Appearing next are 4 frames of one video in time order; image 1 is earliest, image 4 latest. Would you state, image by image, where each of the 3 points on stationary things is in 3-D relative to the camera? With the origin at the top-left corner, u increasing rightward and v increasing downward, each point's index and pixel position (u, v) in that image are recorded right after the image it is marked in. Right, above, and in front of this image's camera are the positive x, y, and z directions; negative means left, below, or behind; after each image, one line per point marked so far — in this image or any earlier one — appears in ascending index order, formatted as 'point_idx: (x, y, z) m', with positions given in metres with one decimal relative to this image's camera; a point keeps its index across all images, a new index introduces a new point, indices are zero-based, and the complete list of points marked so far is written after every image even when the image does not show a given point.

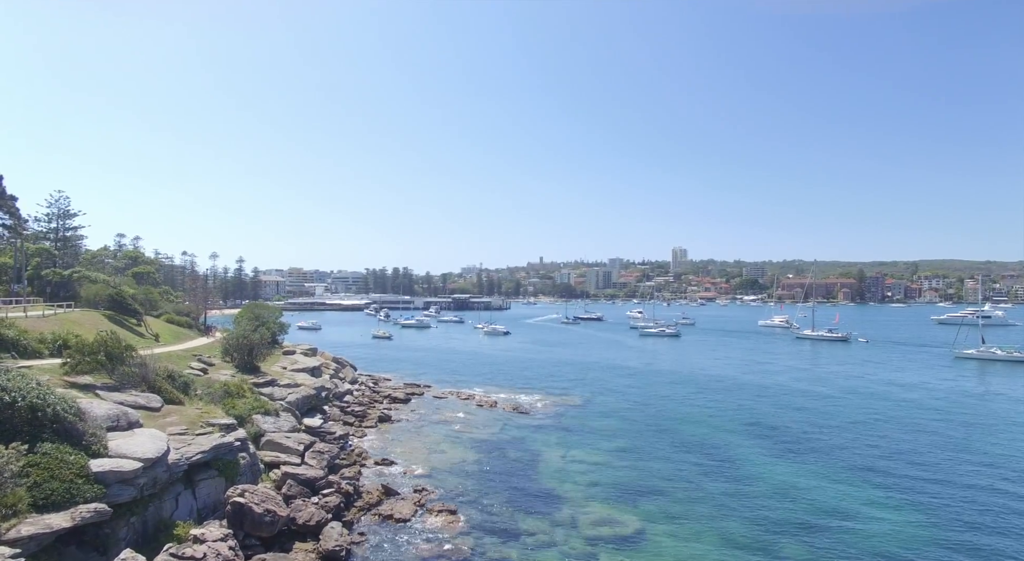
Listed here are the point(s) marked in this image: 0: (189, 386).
0: (-9.9, -3.2, +17.5) m
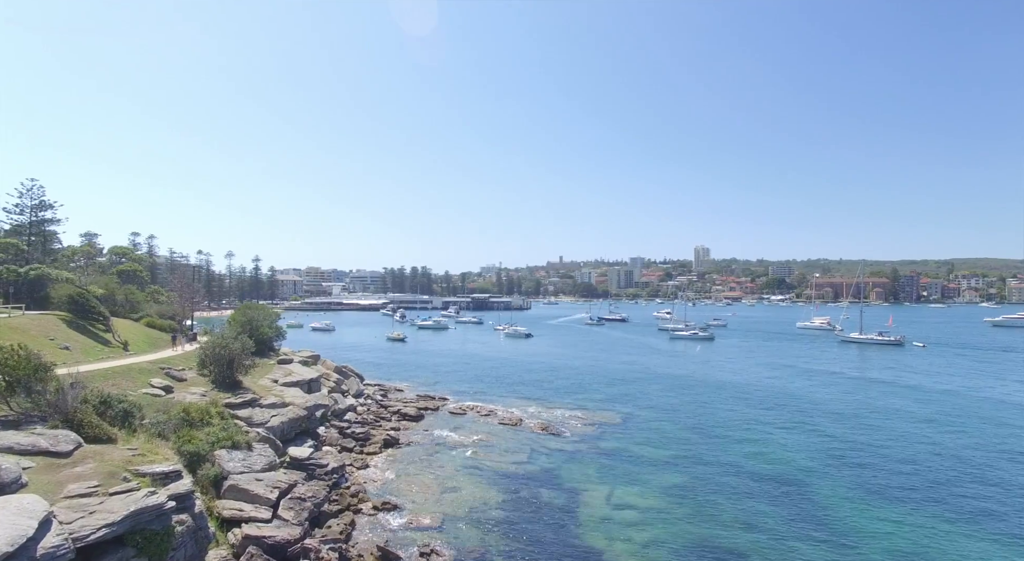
0: (-9.0, -3.2, +13.6) m
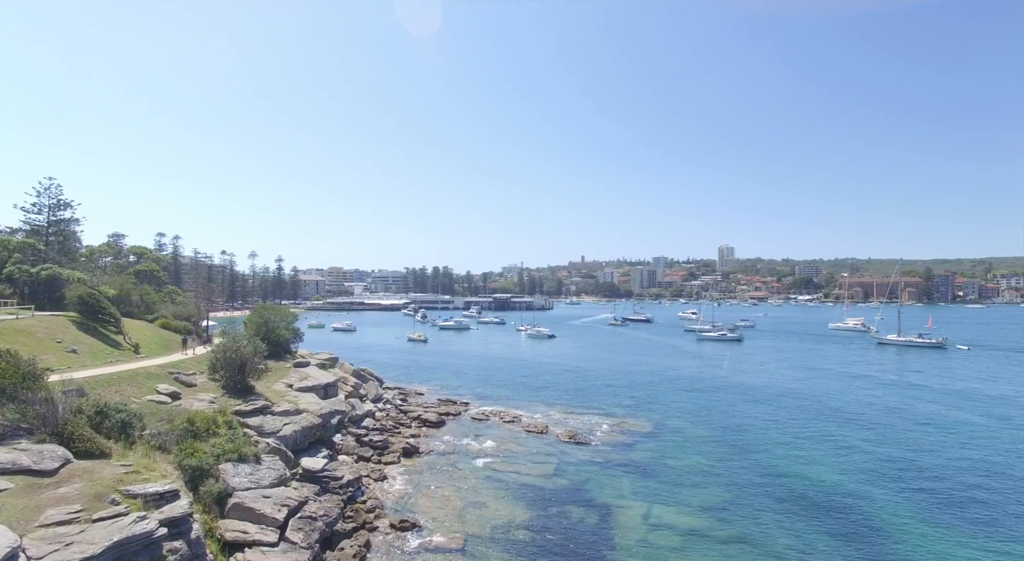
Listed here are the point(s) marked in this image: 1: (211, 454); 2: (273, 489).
0: (-8.4, -3.2, +12.6) m
1: (-6.9, -4.0, +13.2) m
2: (-5.6, -4.8, +13.3) m
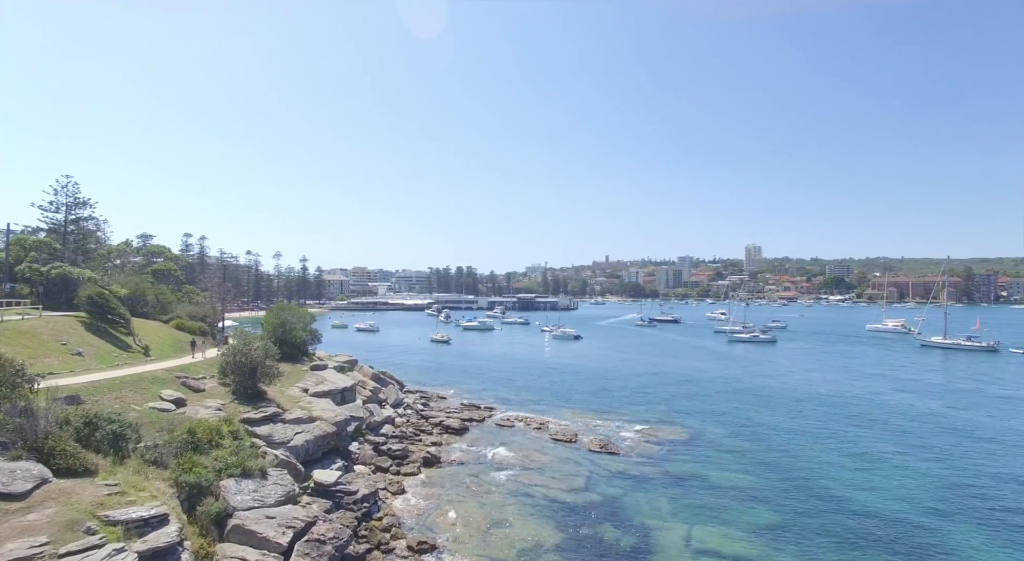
0: (-7.8, -3.2, +11.5) m
1: (-6.3, -3.9, +12.0) m
2: (-4.9, -4.8, +12.1) m
